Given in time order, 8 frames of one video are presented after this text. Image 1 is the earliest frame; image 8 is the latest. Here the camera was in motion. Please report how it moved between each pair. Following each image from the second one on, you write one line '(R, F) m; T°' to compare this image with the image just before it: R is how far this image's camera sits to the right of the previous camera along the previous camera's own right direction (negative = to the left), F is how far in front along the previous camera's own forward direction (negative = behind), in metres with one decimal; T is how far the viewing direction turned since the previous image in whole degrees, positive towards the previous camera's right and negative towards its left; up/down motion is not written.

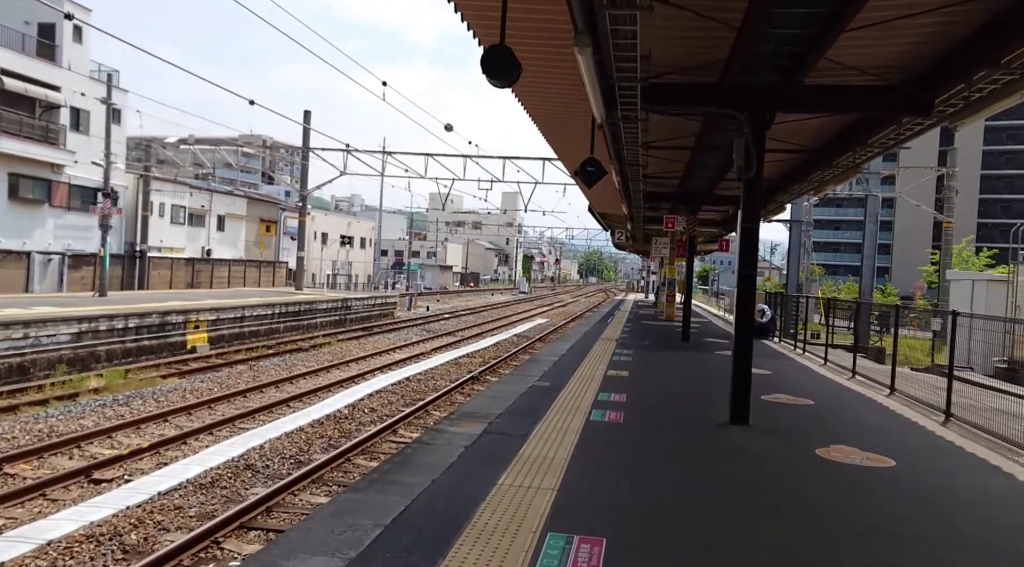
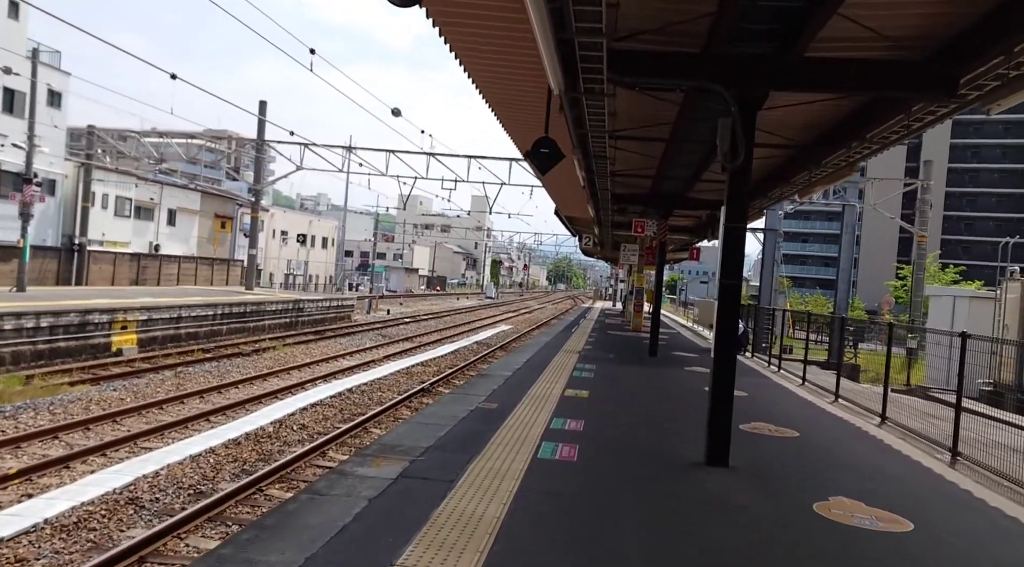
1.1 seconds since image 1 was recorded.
(+0.3, +1.3) m; +2°
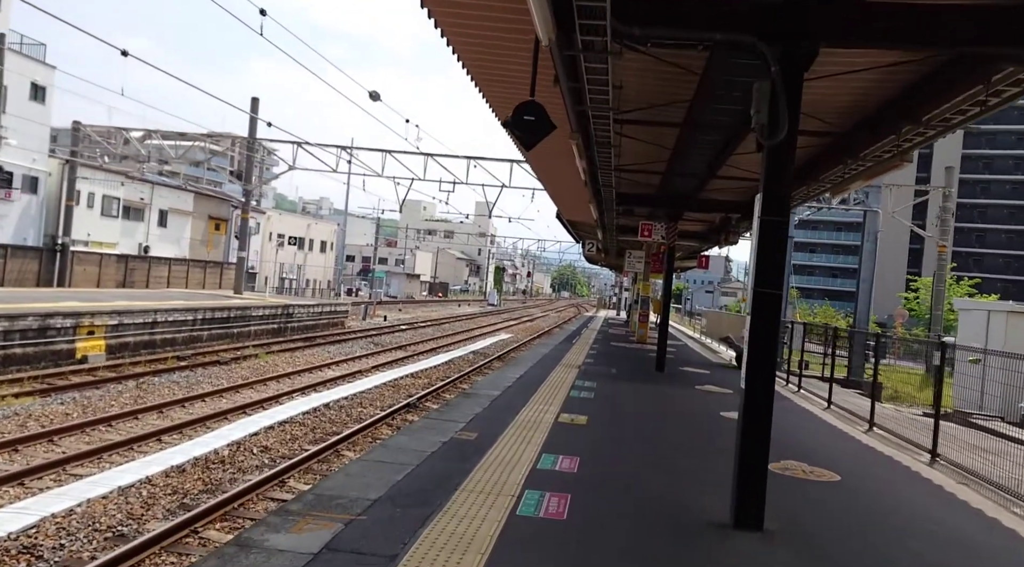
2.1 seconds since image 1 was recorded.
(+0.2, +1.3) m; 0°
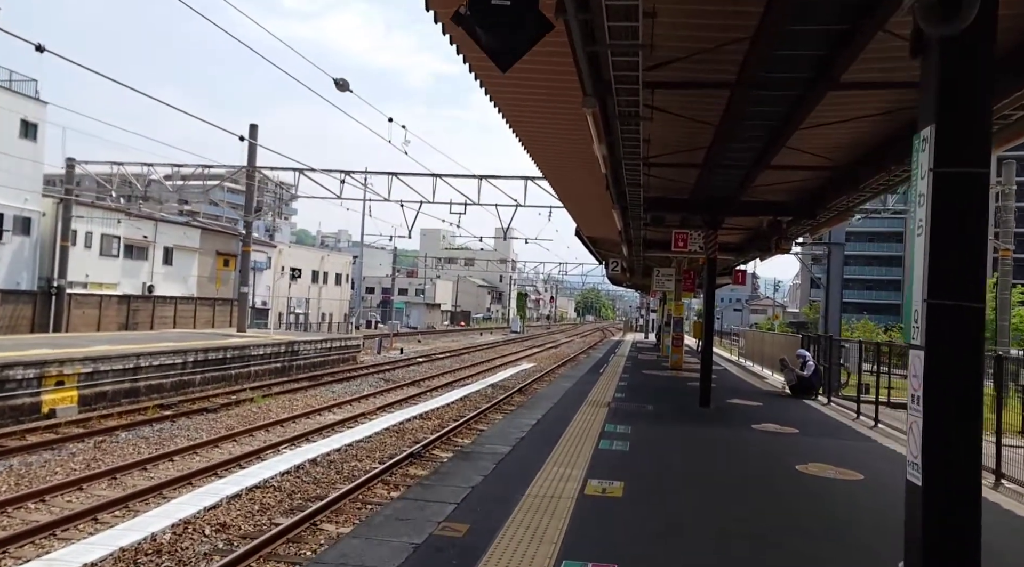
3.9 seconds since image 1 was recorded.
(+0.2, +2.0) m; -2°
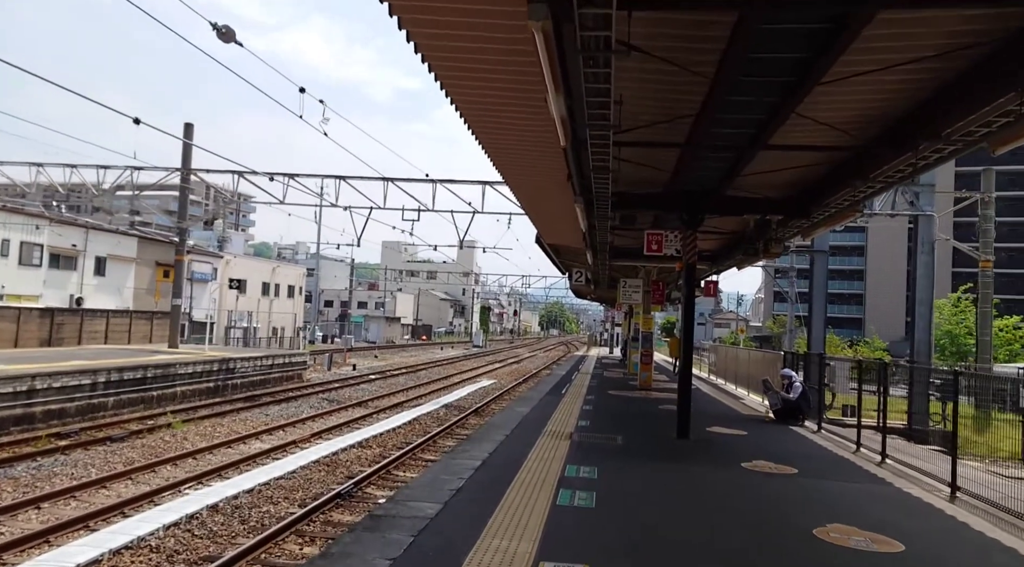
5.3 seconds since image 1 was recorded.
(+0.3, +1.8) m; +3°
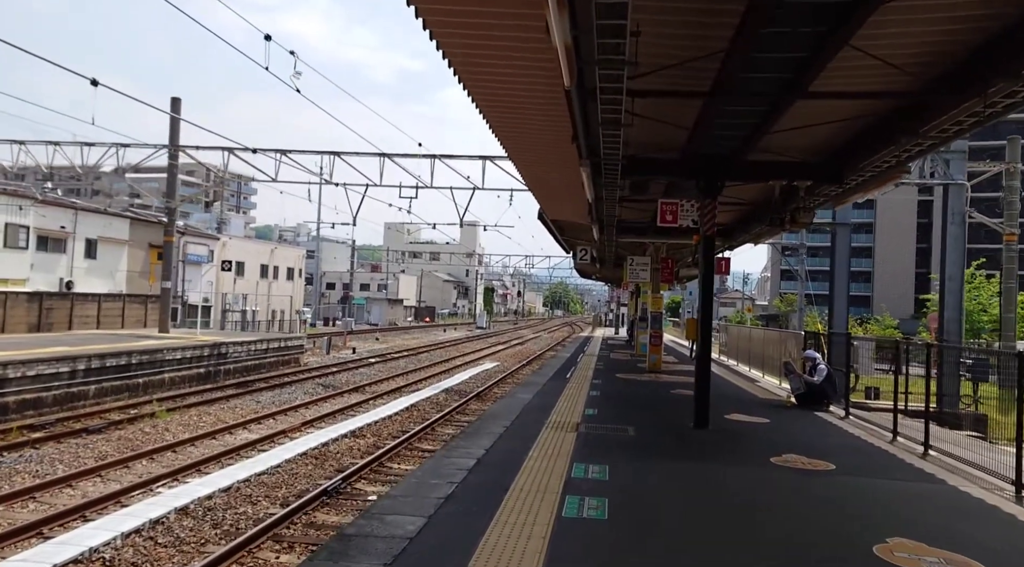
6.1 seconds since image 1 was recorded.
(+0.1, +0.9) m; 0°
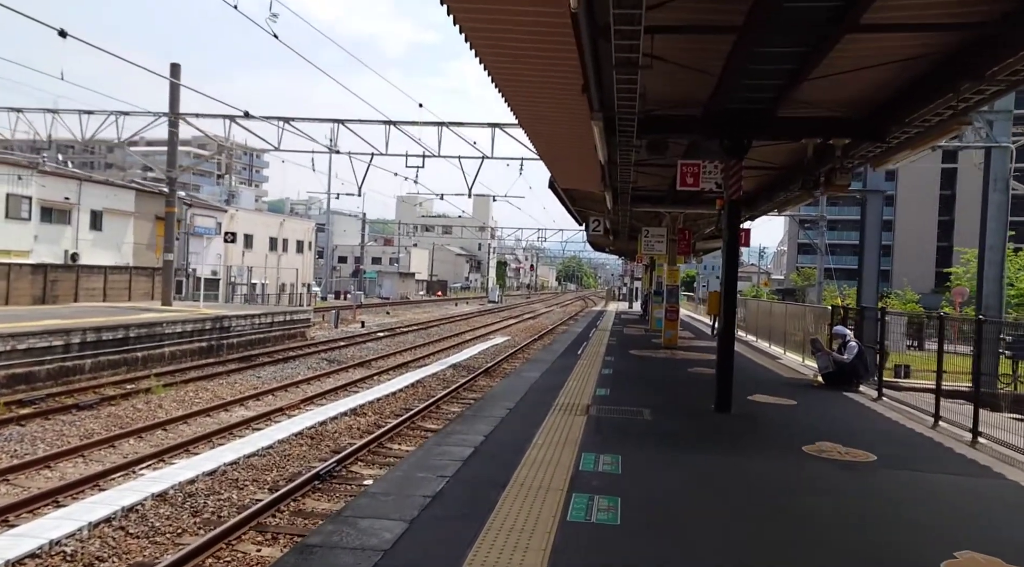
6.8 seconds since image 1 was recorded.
(+0.1, +0.8) m; -1°
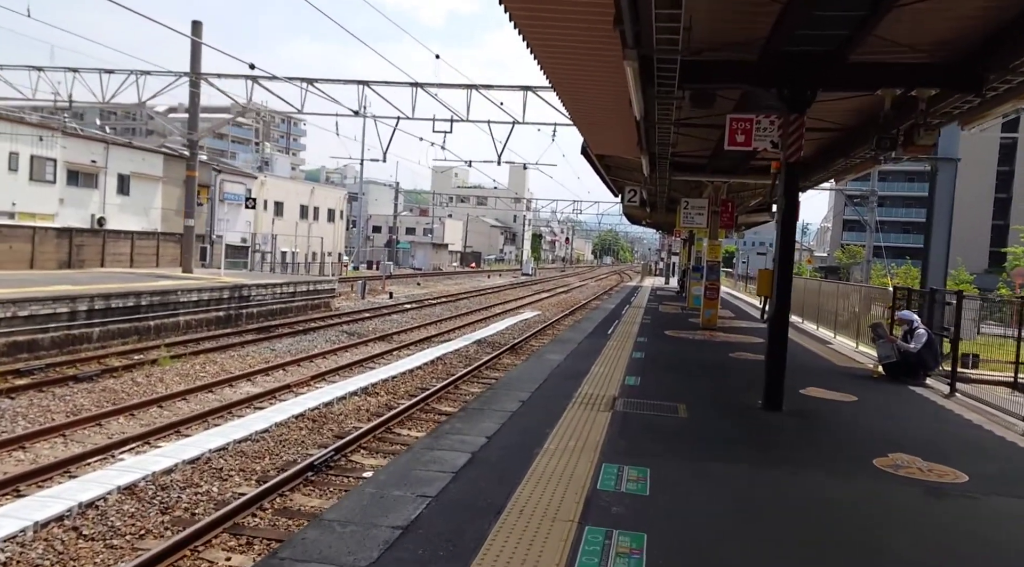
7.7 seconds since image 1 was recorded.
(+0.2, +1.1) m; -3°
